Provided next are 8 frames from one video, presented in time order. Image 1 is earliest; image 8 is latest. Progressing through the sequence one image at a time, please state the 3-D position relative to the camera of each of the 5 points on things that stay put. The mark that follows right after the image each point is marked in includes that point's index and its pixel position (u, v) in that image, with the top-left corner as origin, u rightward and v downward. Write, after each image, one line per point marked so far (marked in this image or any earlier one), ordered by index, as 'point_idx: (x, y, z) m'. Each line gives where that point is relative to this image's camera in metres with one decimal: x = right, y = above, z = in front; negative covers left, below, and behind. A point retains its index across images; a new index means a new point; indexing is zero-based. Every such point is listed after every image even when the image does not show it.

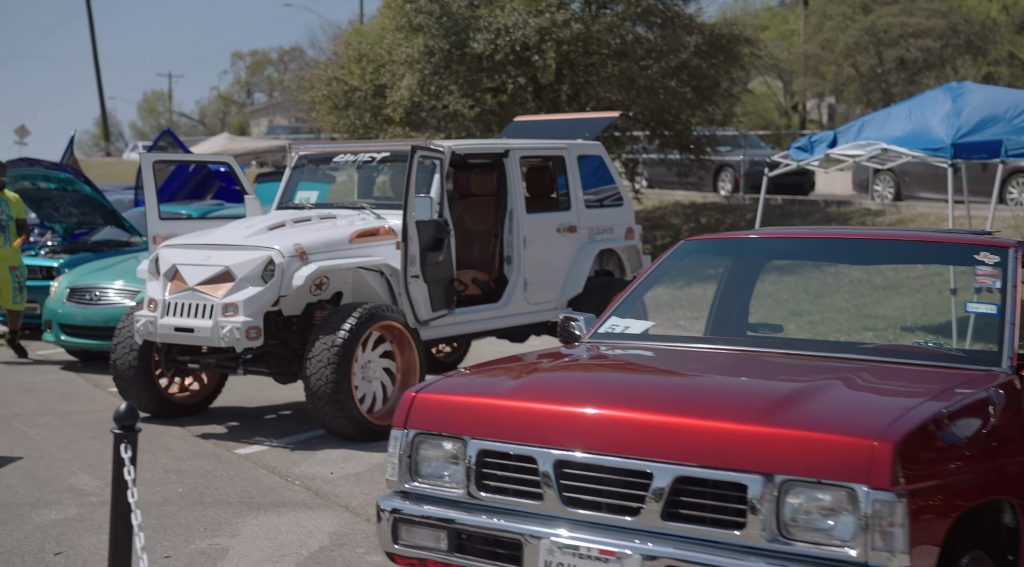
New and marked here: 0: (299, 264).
0: (-1.4, +0.1, +7.8) m
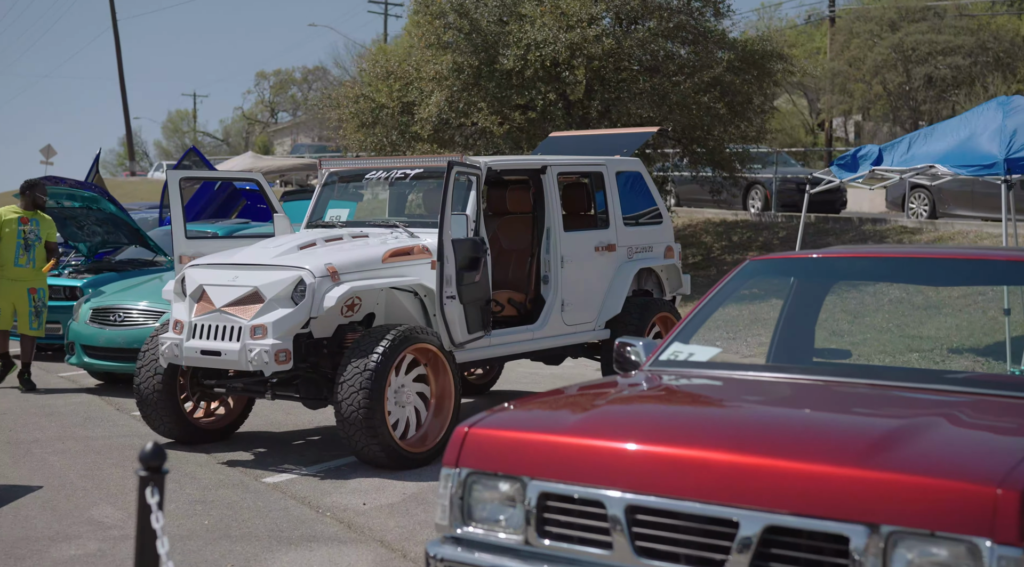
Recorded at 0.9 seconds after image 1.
0: (-1.2, 0.0, +7.5) m
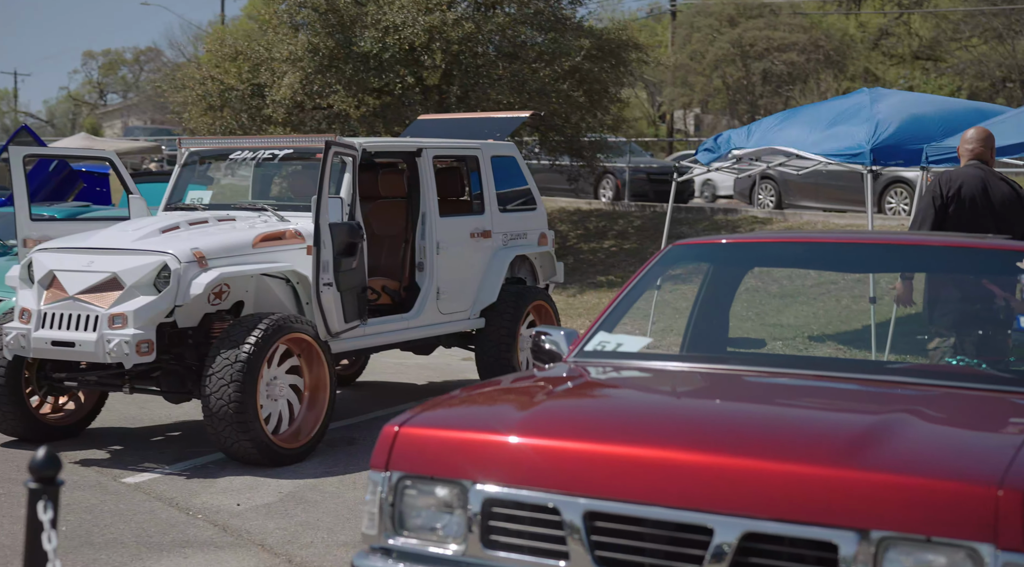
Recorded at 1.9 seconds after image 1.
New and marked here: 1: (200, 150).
0: (-1.9, +0.1, +7.0) m
1: (-2.4, +1.0, +8.6) m
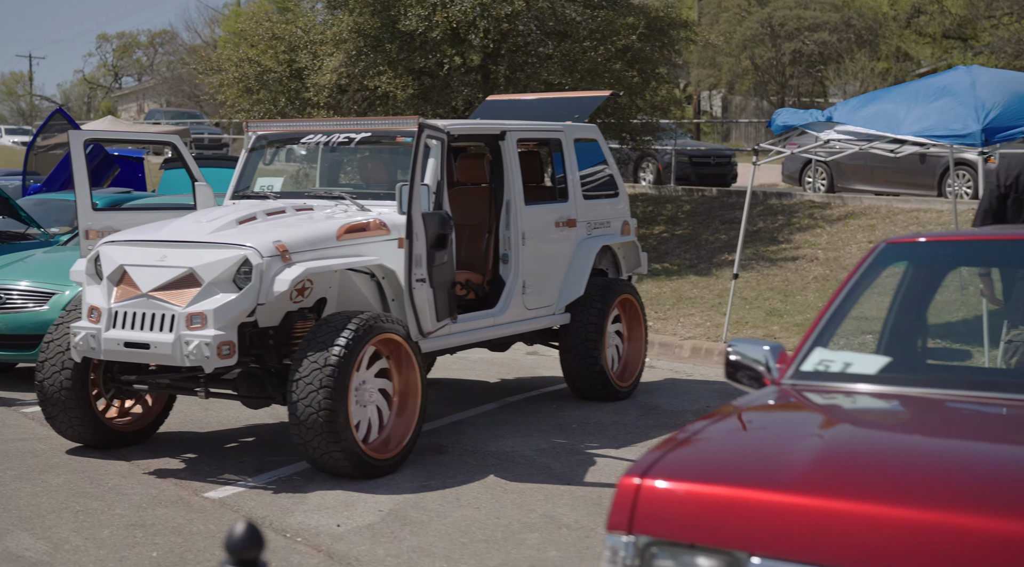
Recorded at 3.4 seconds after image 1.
0: (-1.3, +0.1, +6.4) m
1: (-1.7, +1.1, +8.1) m
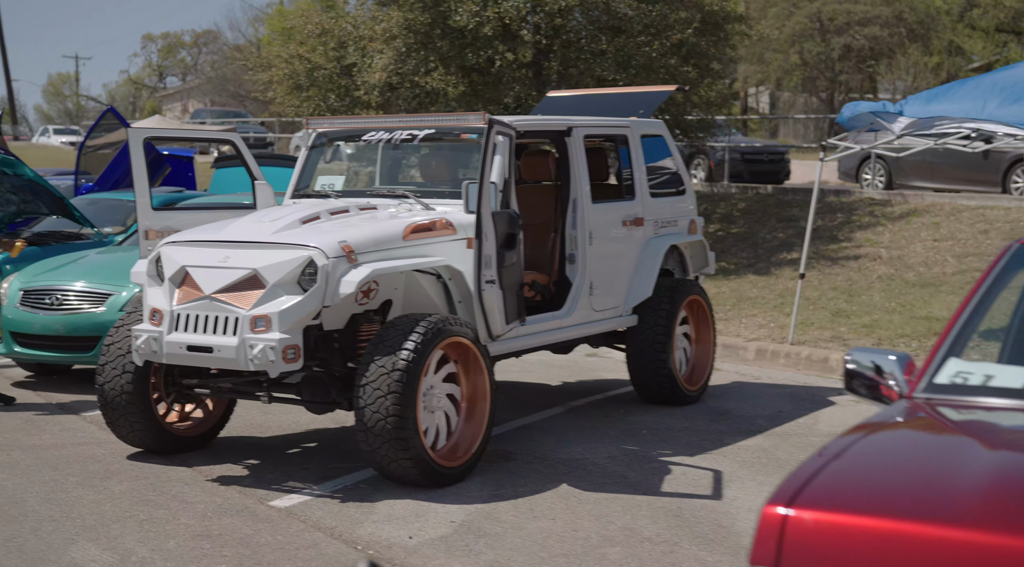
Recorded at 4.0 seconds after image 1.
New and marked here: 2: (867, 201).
0: (-0.9, +0.1, +6.2) m
1: (-1.3, +1.1, +7.9) m
2: (+5.4, +1.3, +17.4) m
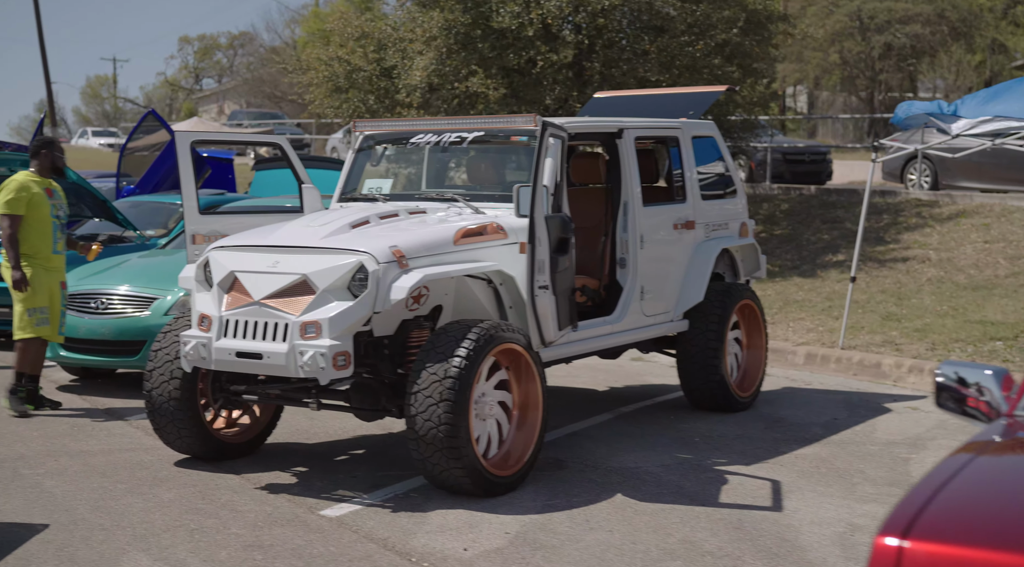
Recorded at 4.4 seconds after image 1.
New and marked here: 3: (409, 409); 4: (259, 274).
0: (-0.6, +0.1, +6.1) m
1: (-0.9, +1.0, +7.8) m
2: (+6.0, +1.2, +17.1) m
3: (-0.5, -0.7, +5.9) m
4: (-1.4, 0.0, +6.2) m
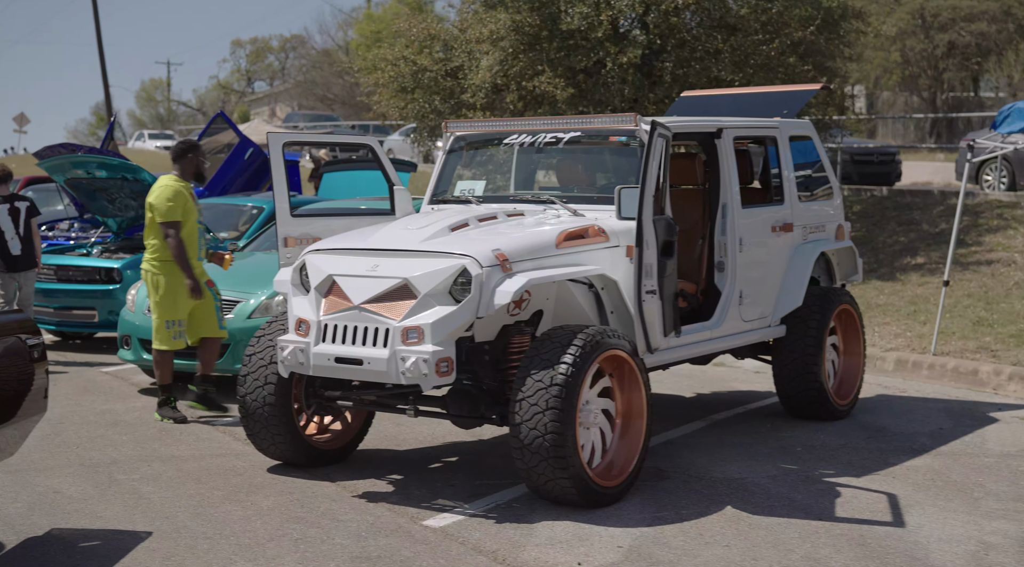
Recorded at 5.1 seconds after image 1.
0: (-0.1, 0.0, +6.0) m
1: (-0.3, +1.0, +7.6) m
2: (+7.0, +1.2, +16.6) m
3: (0.0, -0.7, +5.8) m
4: (-0.8, 0.0, +6.1) m
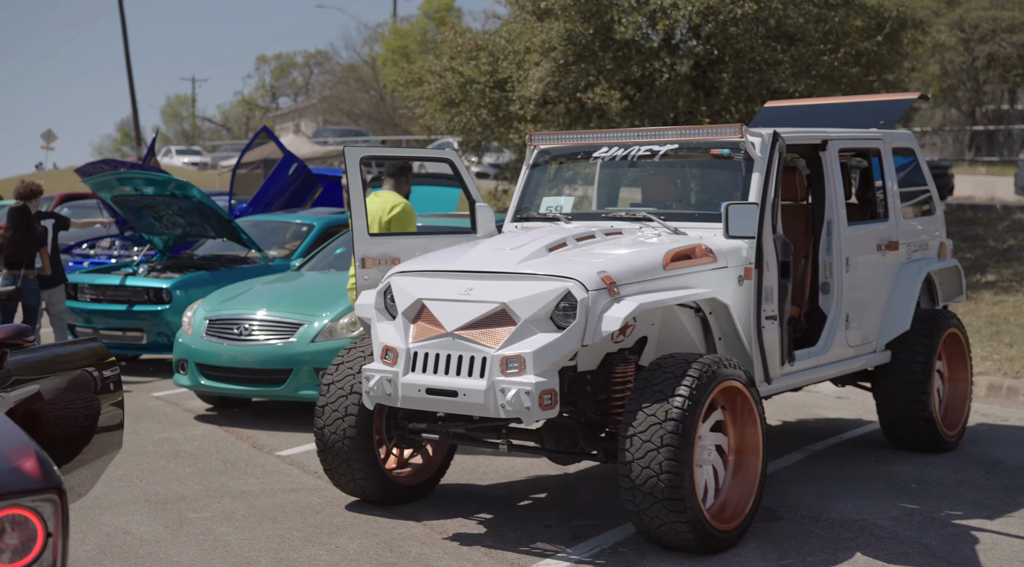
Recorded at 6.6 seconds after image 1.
0: (+0.5, -0.1, +5.5) m
1: (+0.2, +0.9, +7.2) m
2: (+7.7, +0.9, +16.0) m
3: (+0.5, -0.8, +5.3) m
4: (-0.3, -0.1, +5.6) m
